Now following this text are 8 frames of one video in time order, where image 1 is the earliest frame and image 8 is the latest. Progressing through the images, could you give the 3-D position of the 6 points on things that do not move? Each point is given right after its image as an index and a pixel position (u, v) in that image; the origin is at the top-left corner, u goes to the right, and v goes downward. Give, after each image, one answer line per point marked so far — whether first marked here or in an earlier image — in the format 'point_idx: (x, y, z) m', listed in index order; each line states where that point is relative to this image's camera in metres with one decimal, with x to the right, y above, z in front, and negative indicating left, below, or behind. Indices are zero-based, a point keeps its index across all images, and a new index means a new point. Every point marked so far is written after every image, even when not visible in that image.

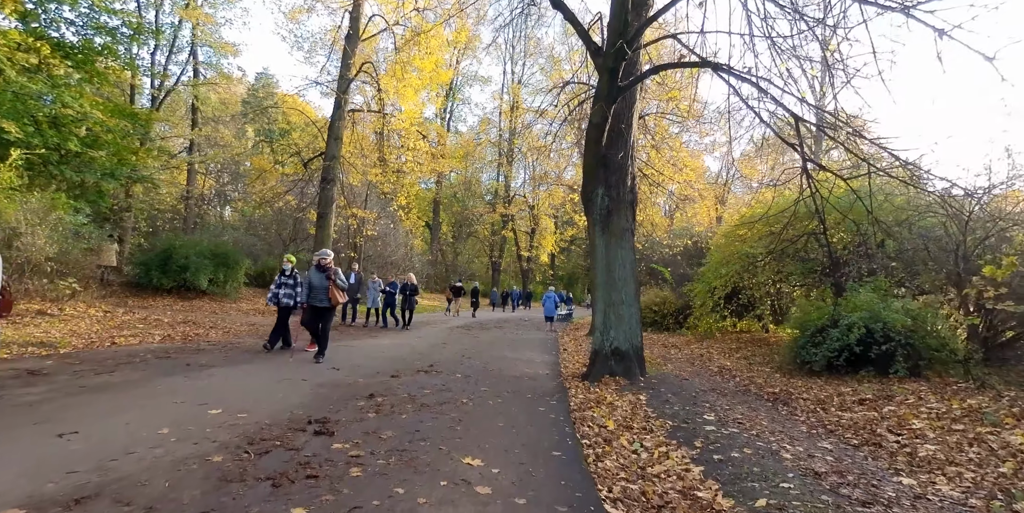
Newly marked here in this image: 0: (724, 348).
0: (+5.7, -2.5, +14.8) m
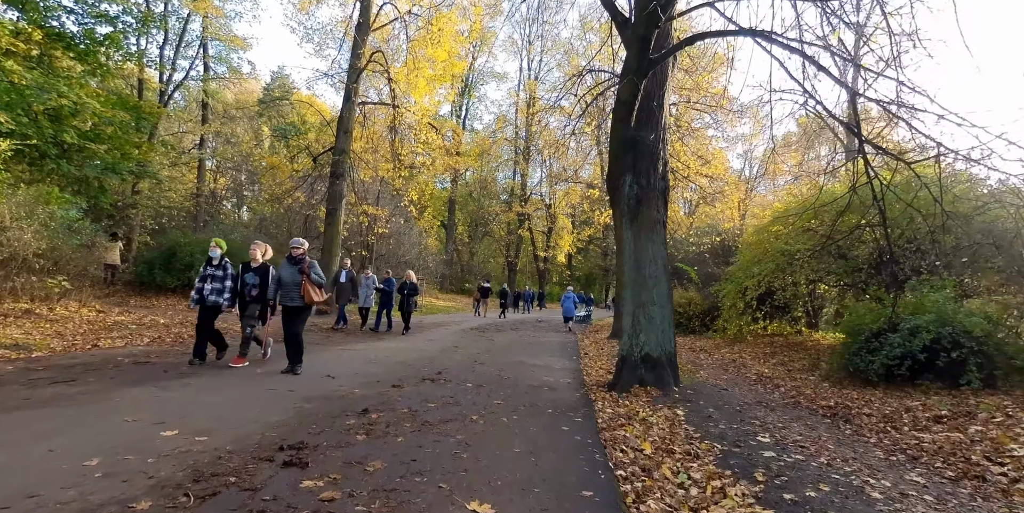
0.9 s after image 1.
0: (+6.2, -2.4, +13.7) m
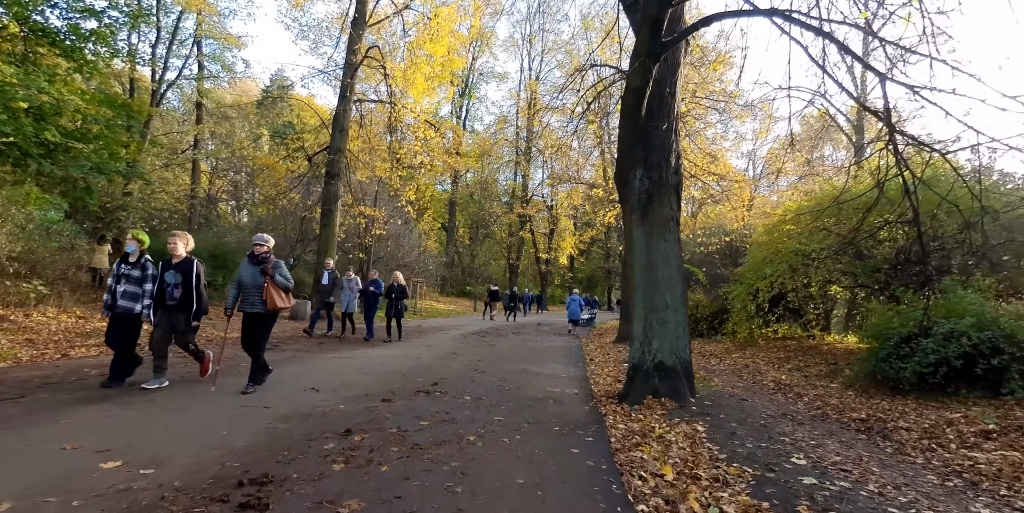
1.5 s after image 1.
0: (+6.2, -2.4, +13.1) m
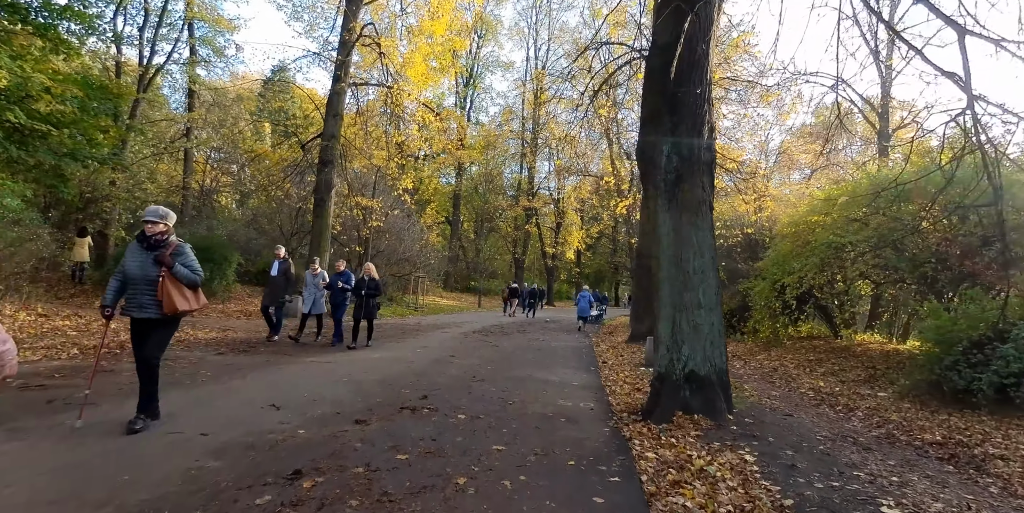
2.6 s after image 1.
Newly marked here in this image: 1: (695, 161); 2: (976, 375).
0: (+6.3, -2.3, +12.0) m
1: (+2.0, +1.1, +6.1) m
2: (+5.4, -1.4, +6.5) m
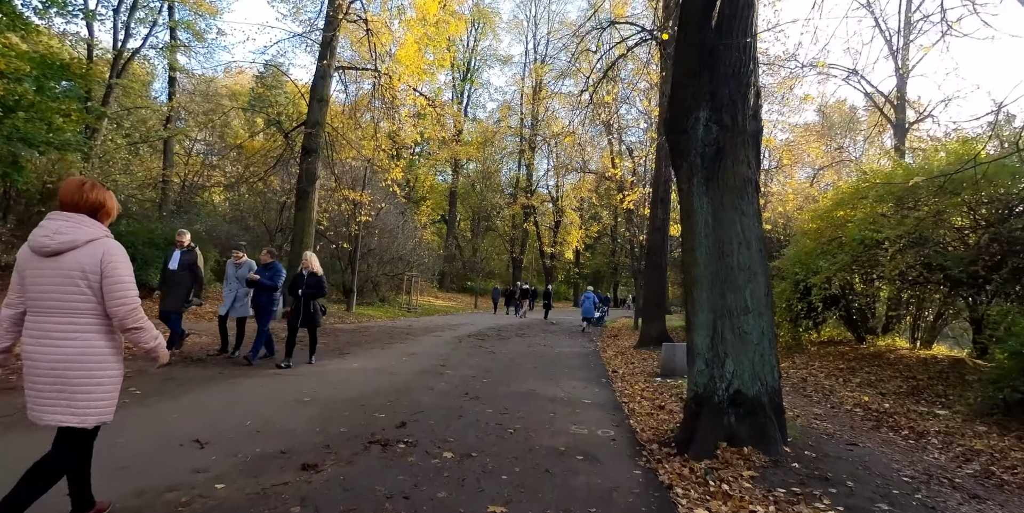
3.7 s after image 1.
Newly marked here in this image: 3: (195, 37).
0: (+6.3, -2.2, +10.8) m
1: (+2.1, +1.1, +4.9) m
2: (+5.4, -1.3, +5.3) m
3: (-11.5, +7.9, +19.8) m
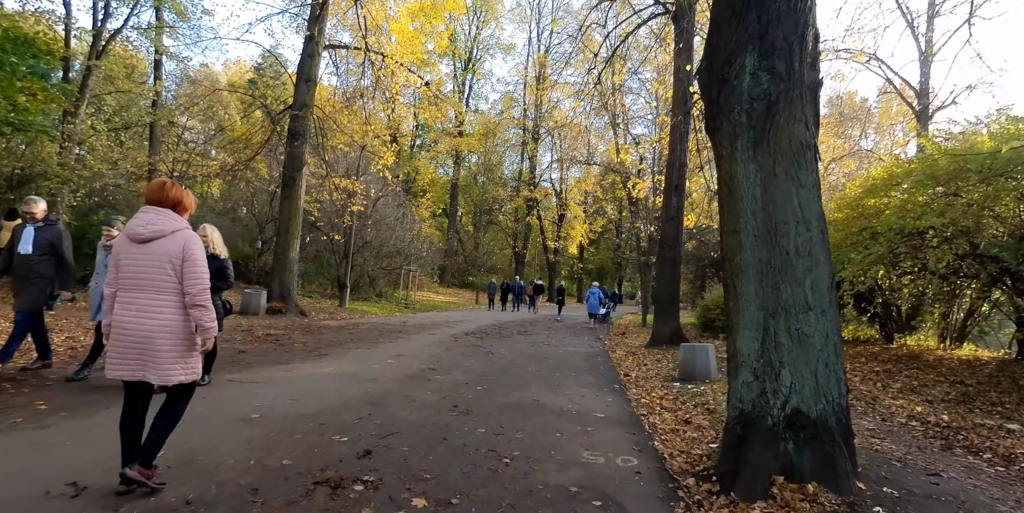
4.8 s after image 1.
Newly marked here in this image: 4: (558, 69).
0: (+6.3, -2.0, +9.8) m
1: (+2.0, +1.3, +3.9) m
2: (+5.4, -1.2, +4.3) m
3: (-11.4, +8.2, +18.8) m
4: (+0.9, +3.8, +10.6) m
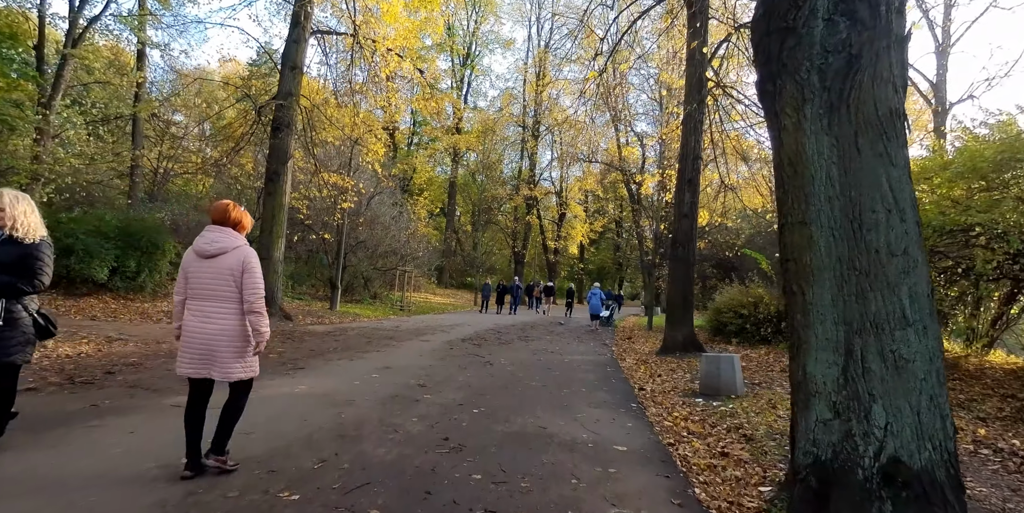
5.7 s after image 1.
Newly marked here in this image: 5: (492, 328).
0: (+6.3, -2.0, +8.9) m
1: (+2.1, +1.3, +3.0) m
2: (+5.5, -1.2, +3.4) m
3: (-11.4, +8.2, +17.8) m
4: (+0.9, +3.8, +9.7) m
5: (-0.5, -2.0, +14.9) m
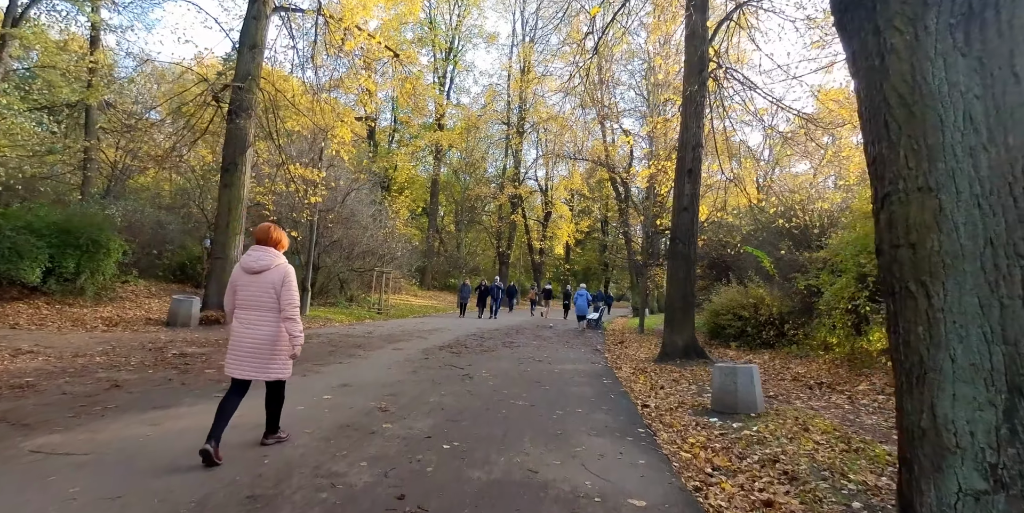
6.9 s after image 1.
0: (+6.1, -2.0, +8.0) m
1: (+2.0, +1.3, +2.0) m
2: (+5.4, -1.1, +2.5) m
3: (-11.9, +8.2, +16.4) m
4: (+0.7, +3.9, +8.7) m
5: (-0.9, -1.9, +13.7) m
